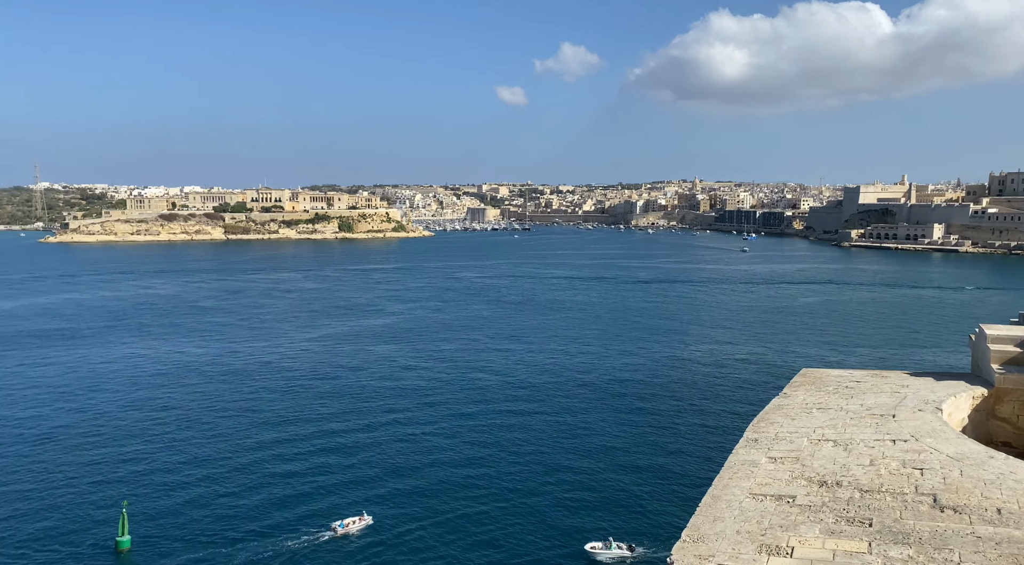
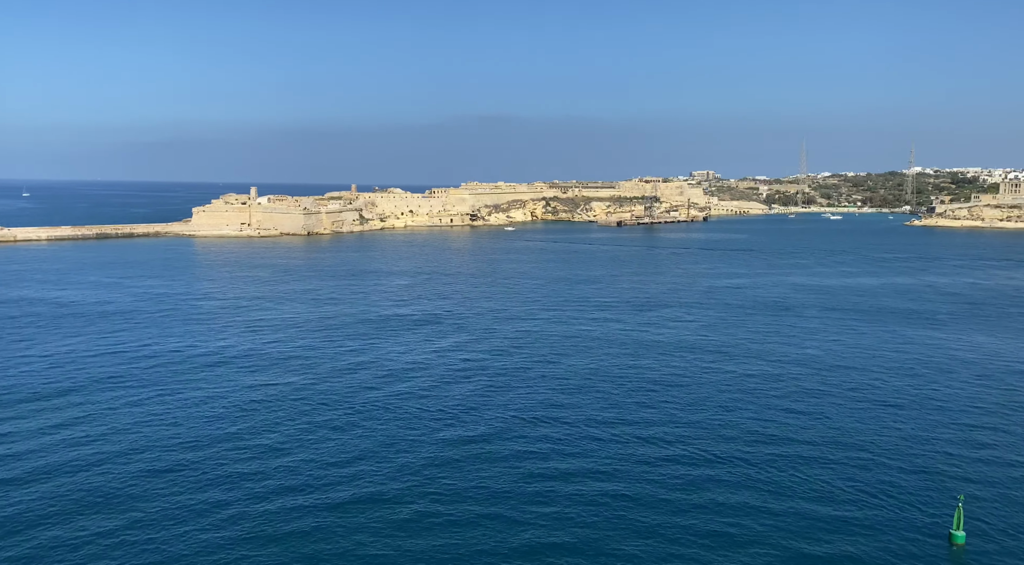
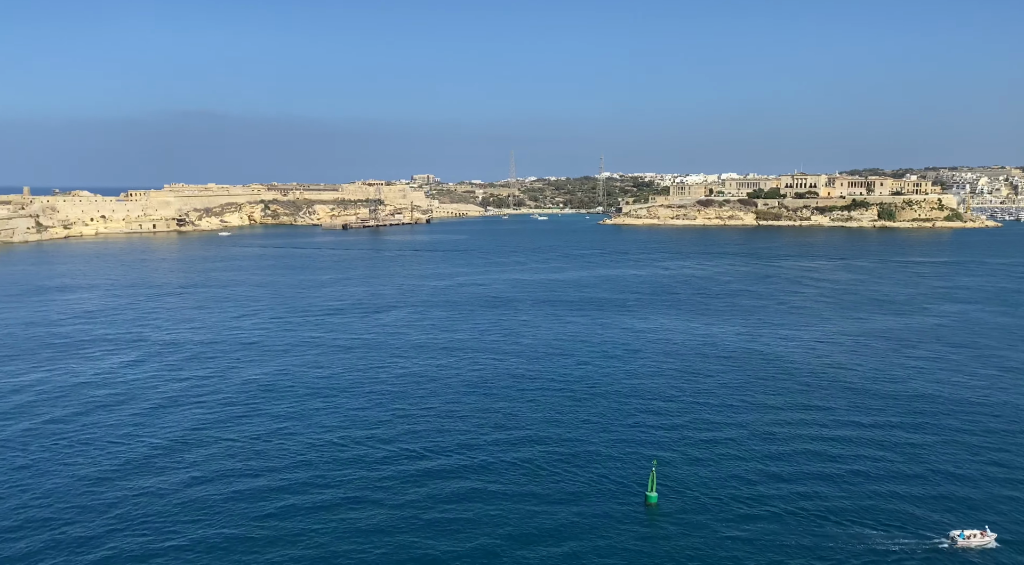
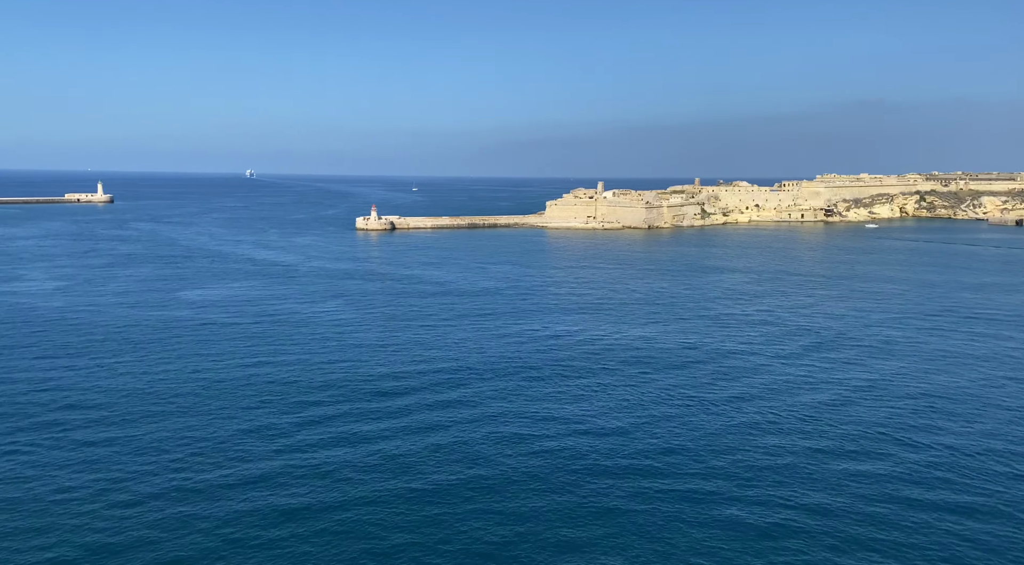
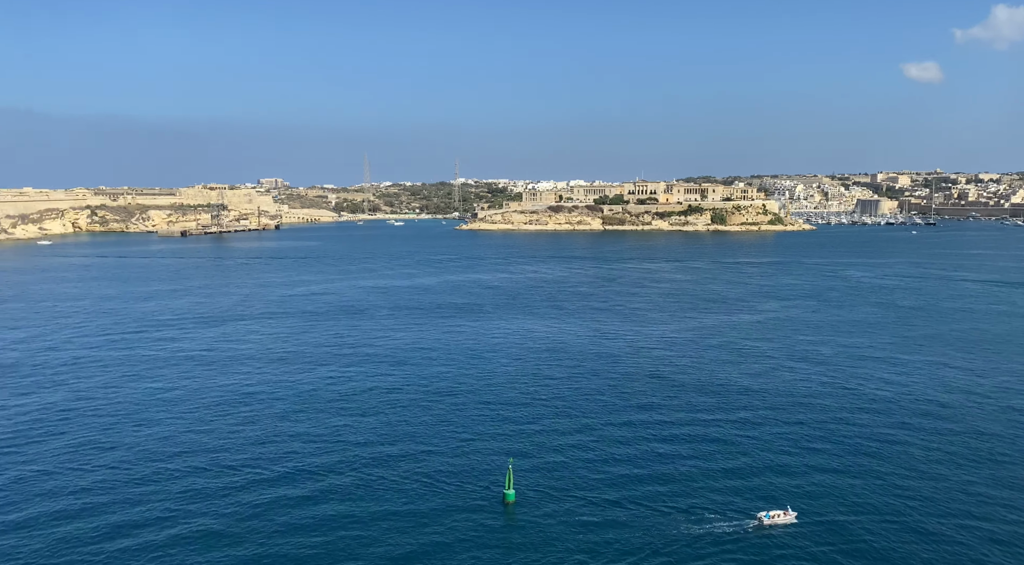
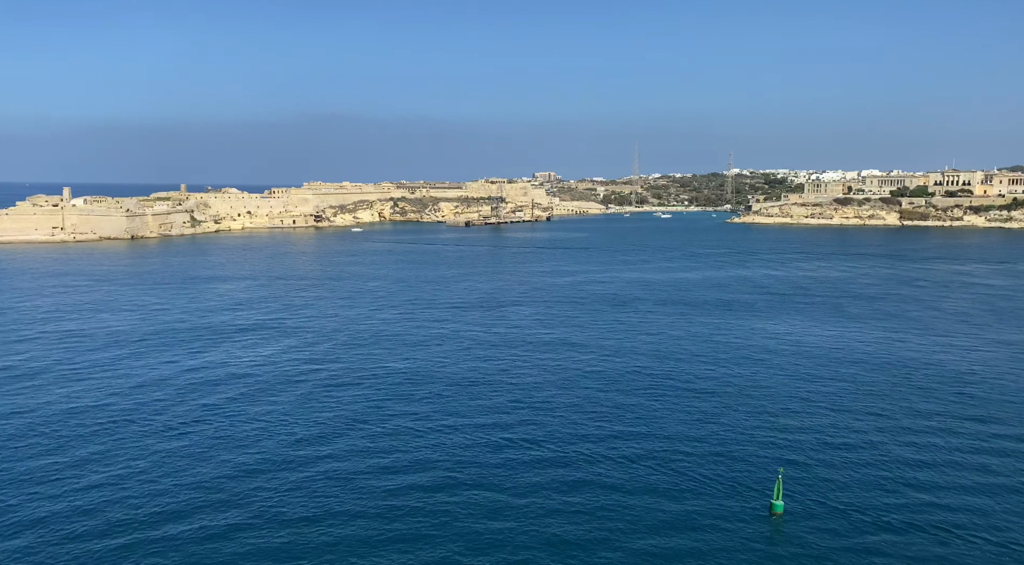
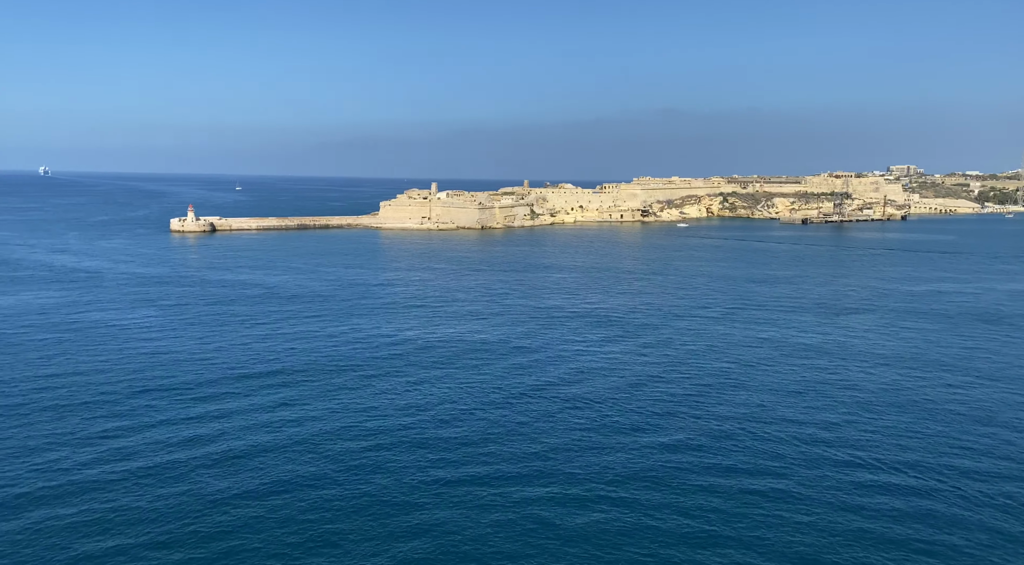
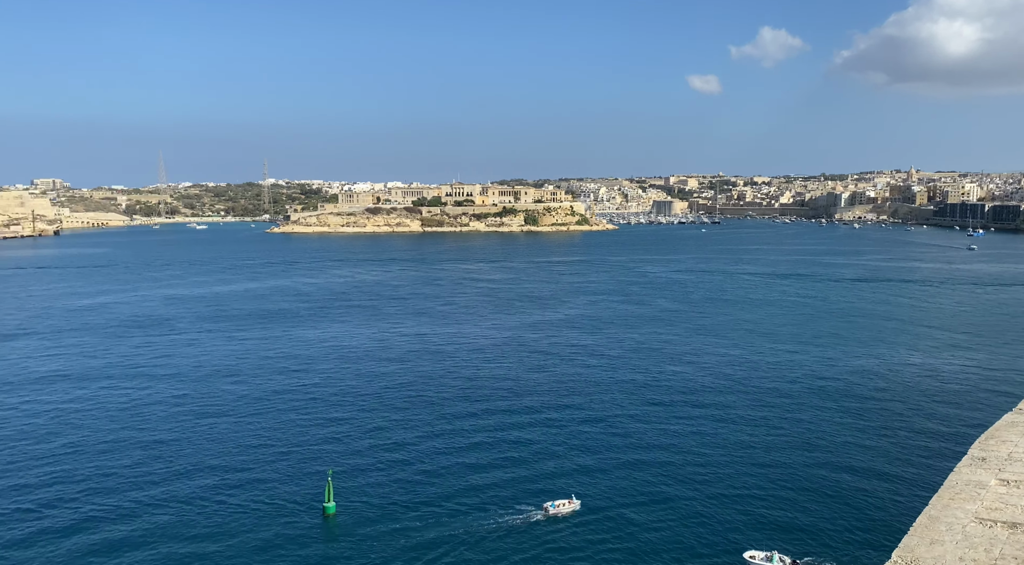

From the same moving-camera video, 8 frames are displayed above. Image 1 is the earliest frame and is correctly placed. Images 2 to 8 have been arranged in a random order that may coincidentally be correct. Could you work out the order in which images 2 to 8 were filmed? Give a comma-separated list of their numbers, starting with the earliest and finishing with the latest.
8, 5, 3, 6, 2, 7, 4
